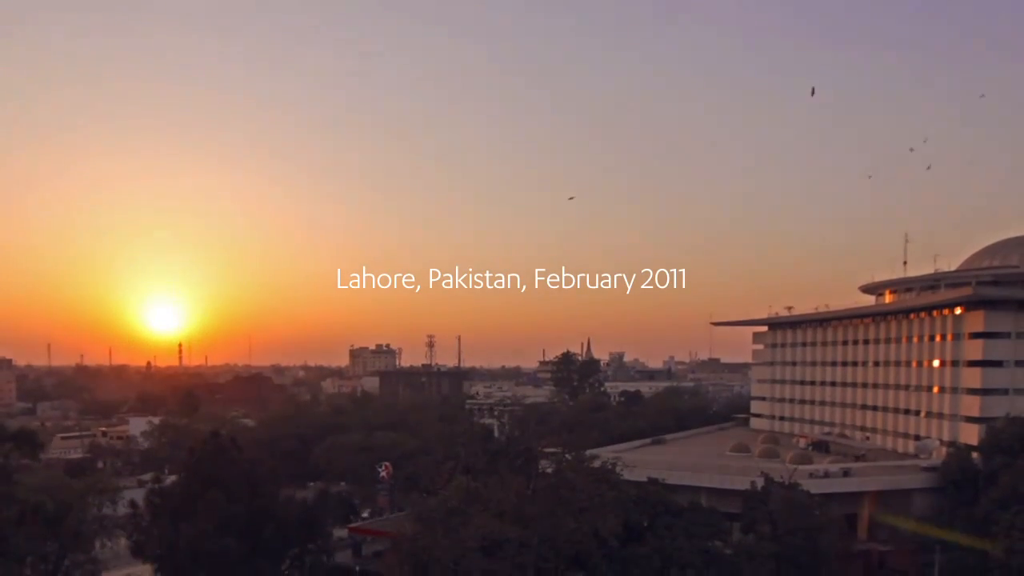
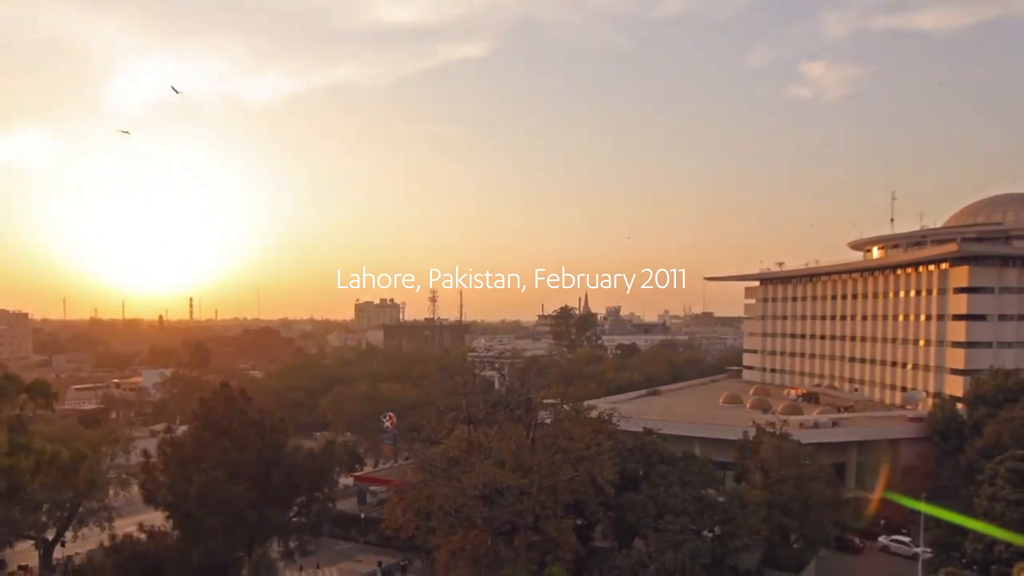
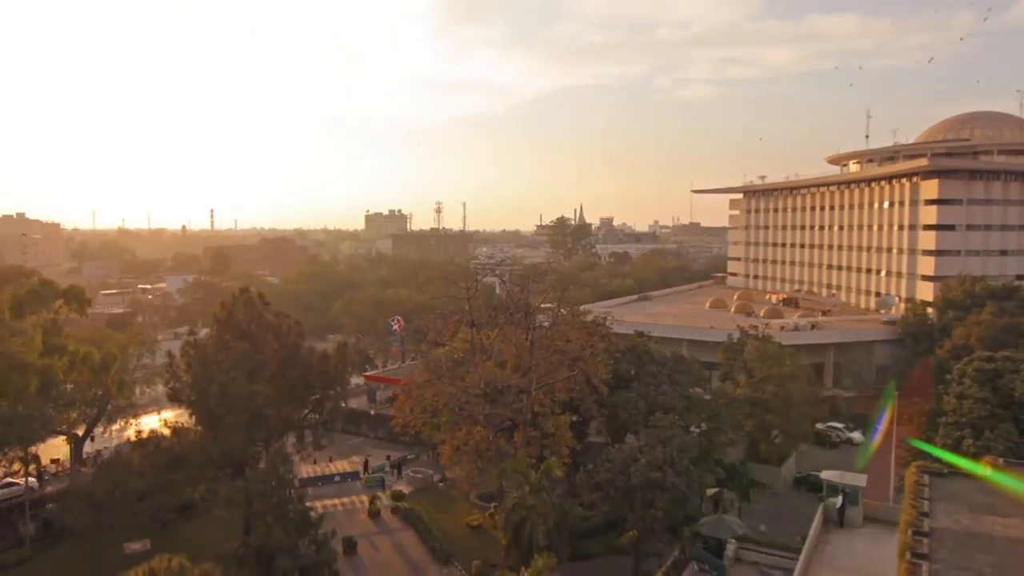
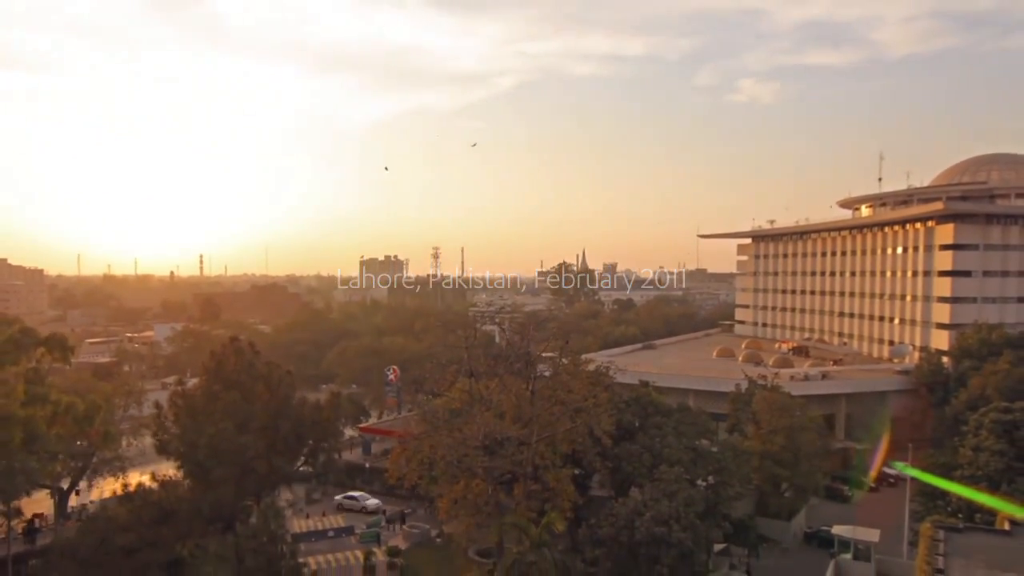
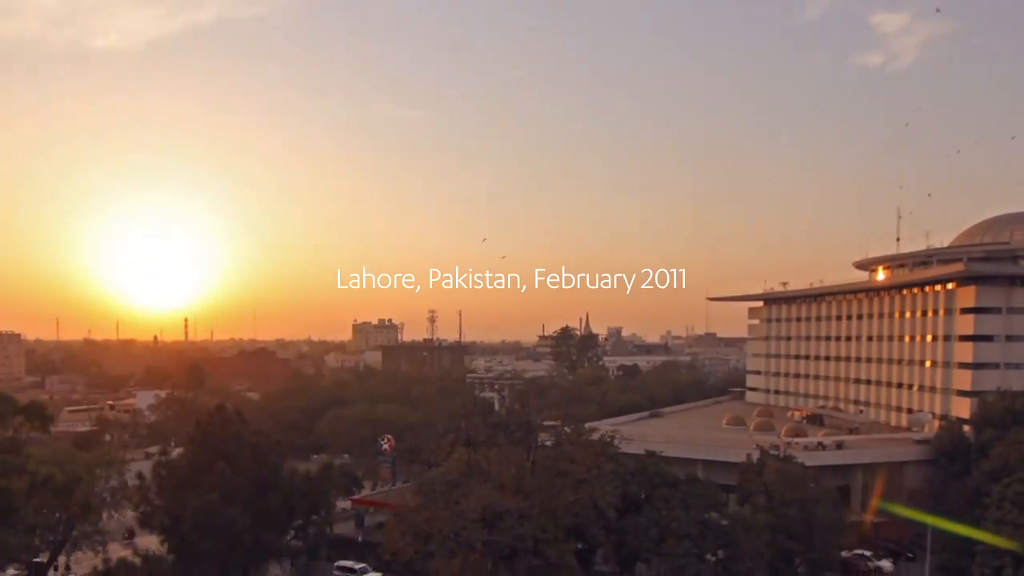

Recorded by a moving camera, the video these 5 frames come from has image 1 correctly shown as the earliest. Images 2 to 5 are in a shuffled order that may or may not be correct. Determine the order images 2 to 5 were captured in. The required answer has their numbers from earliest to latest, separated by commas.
5, 2, 4, 3
